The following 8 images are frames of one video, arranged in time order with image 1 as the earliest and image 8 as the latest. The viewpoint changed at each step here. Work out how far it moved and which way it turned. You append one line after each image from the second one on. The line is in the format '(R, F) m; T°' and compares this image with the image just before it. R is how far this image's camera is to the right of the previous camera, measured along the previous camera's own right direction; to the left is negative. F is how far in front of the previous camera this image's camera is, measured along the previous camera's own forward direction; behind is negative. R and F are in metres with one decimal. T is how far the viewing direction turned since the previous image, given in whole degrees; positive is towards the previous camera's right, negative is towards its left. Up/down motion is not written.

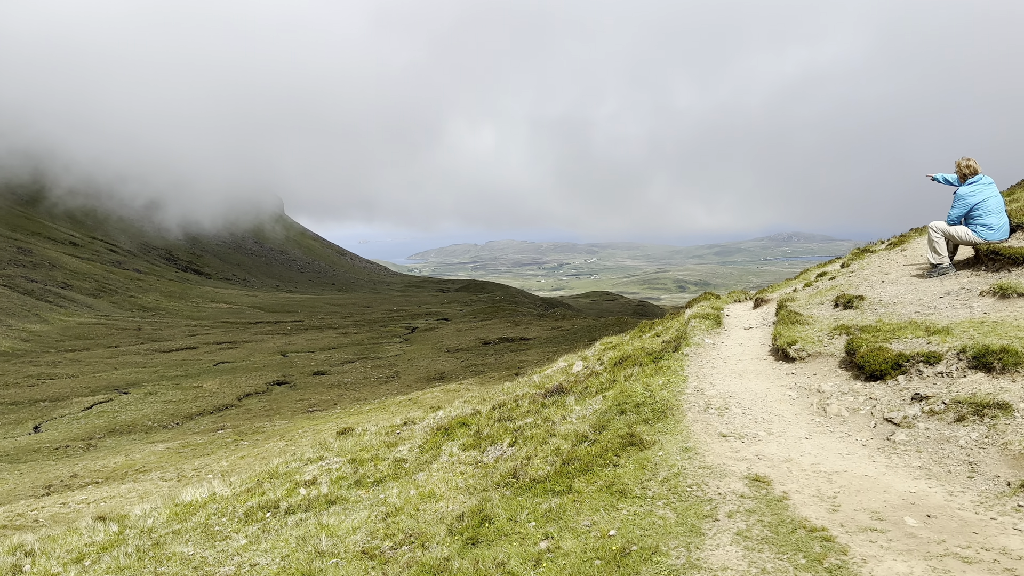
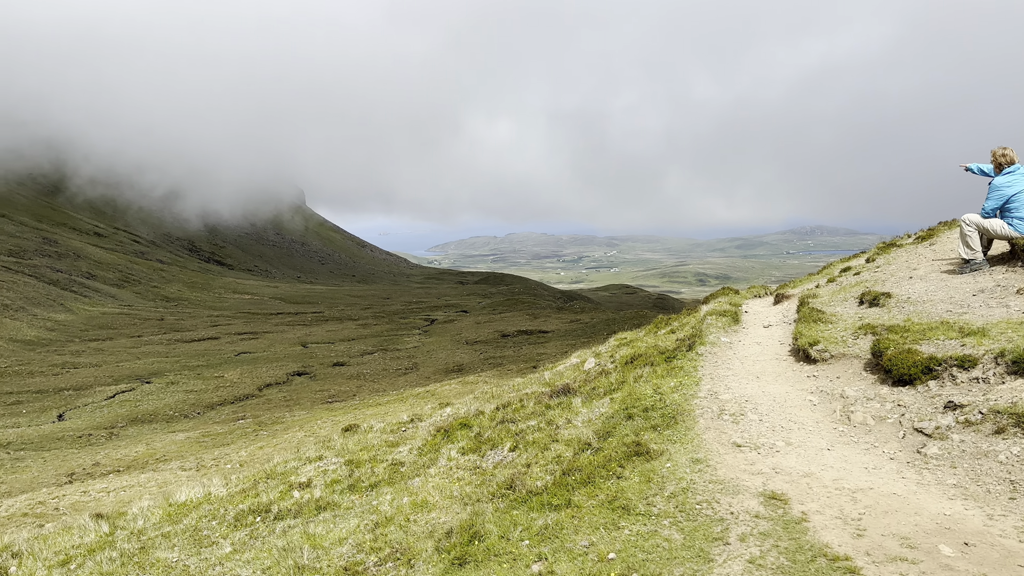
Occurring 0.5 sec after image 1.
(+0.3, +1.0) m; -1°
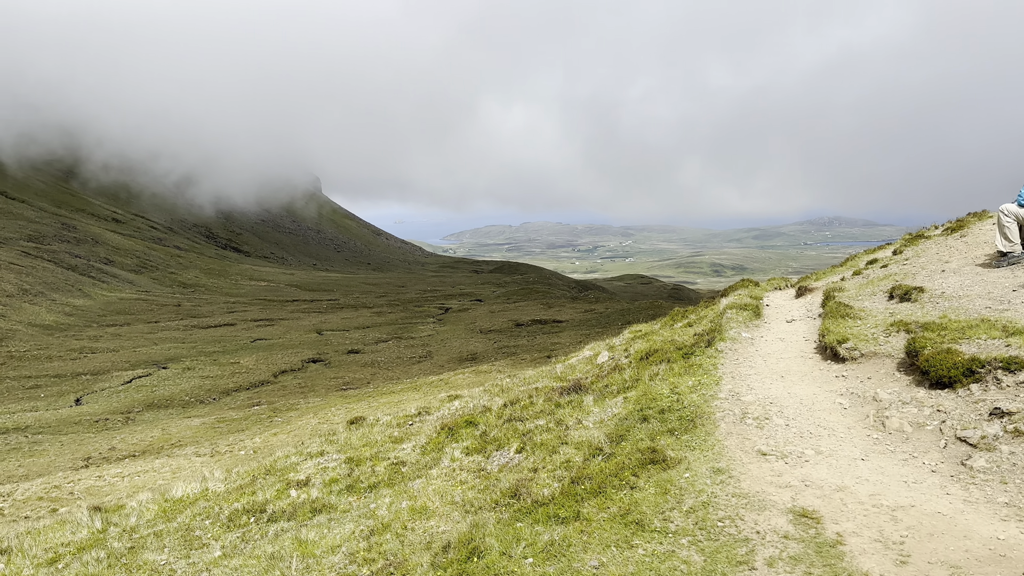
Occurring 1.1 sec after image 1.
(+0.1, +1.0) m; -1°
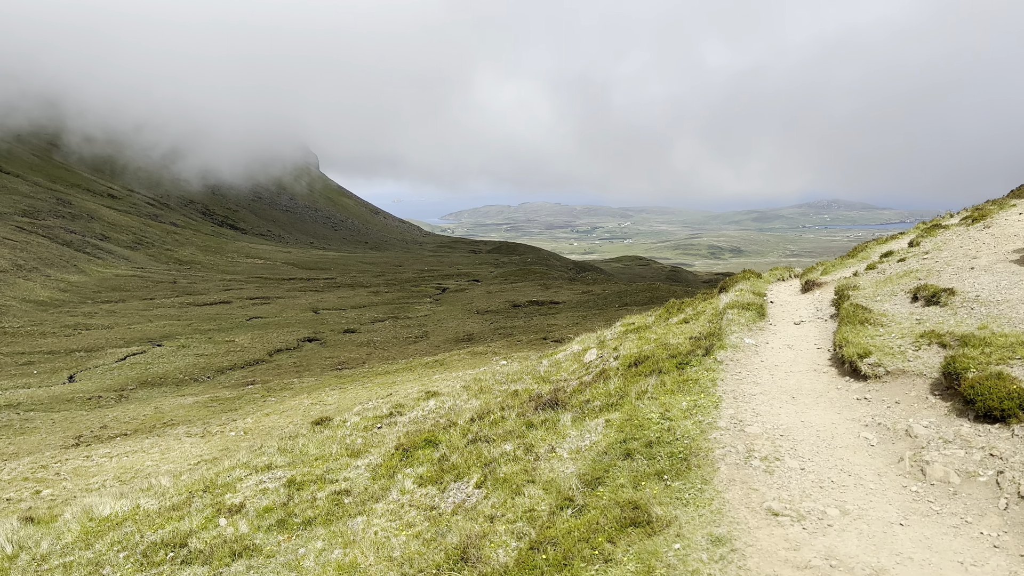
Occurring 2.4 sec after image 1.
(+0.6, +2.4) m; 0°
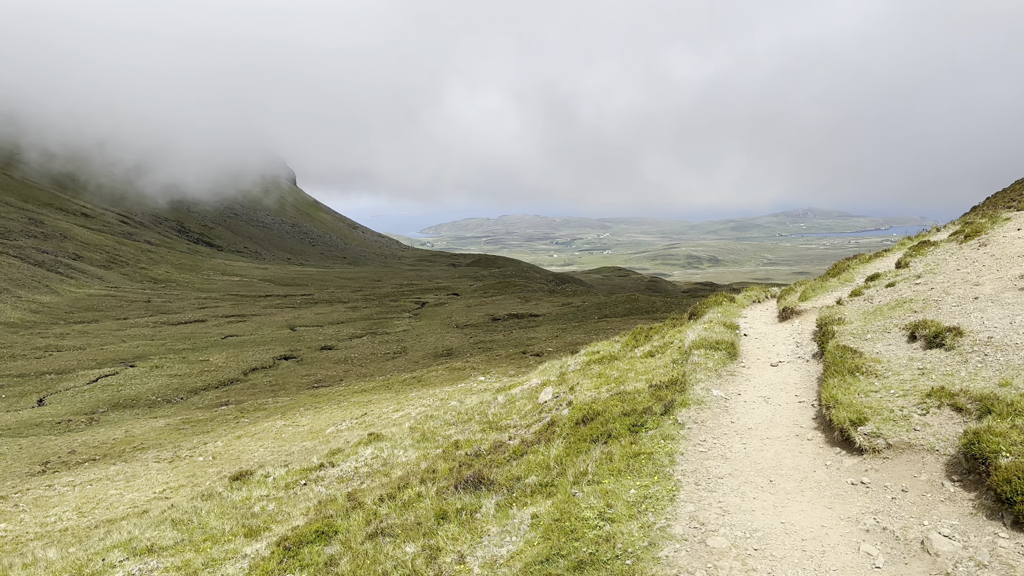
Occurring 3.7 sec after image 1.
(+1.1, +2.9) m; +1°
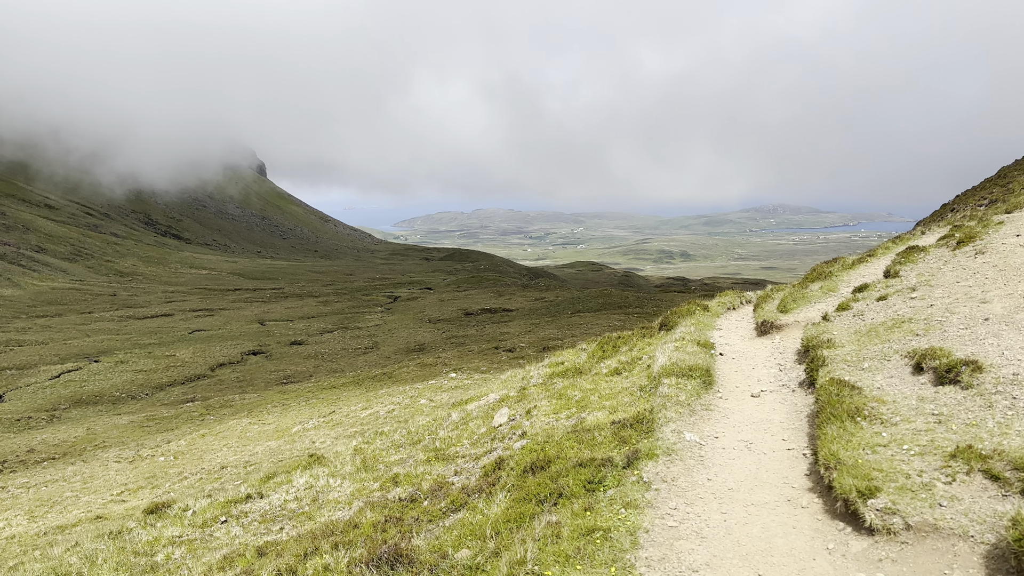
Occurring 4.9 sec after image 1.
(+0.6, +2.4) m; +2°
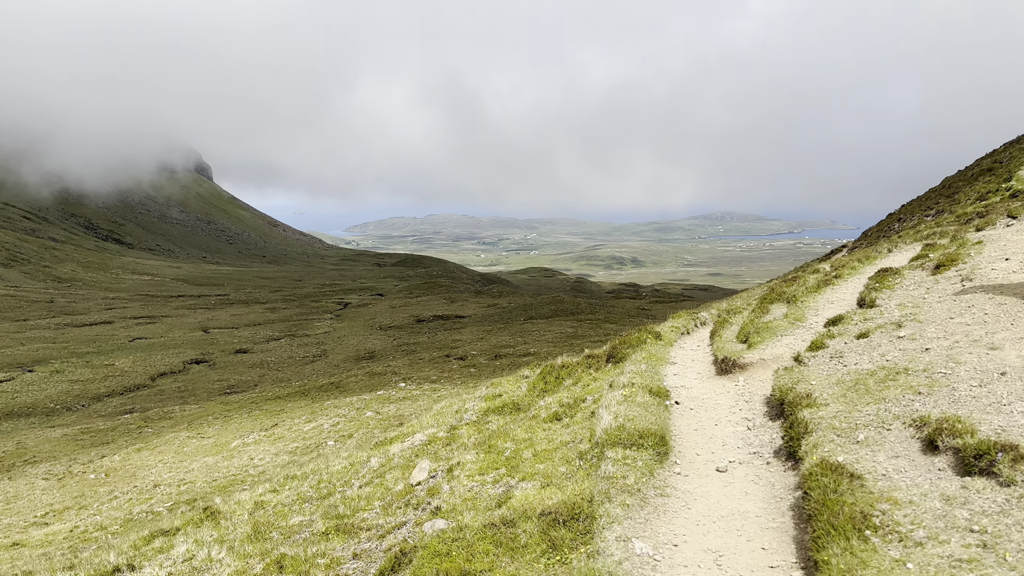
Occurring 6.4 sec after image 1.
(+0.7, +3.1) m; +3°
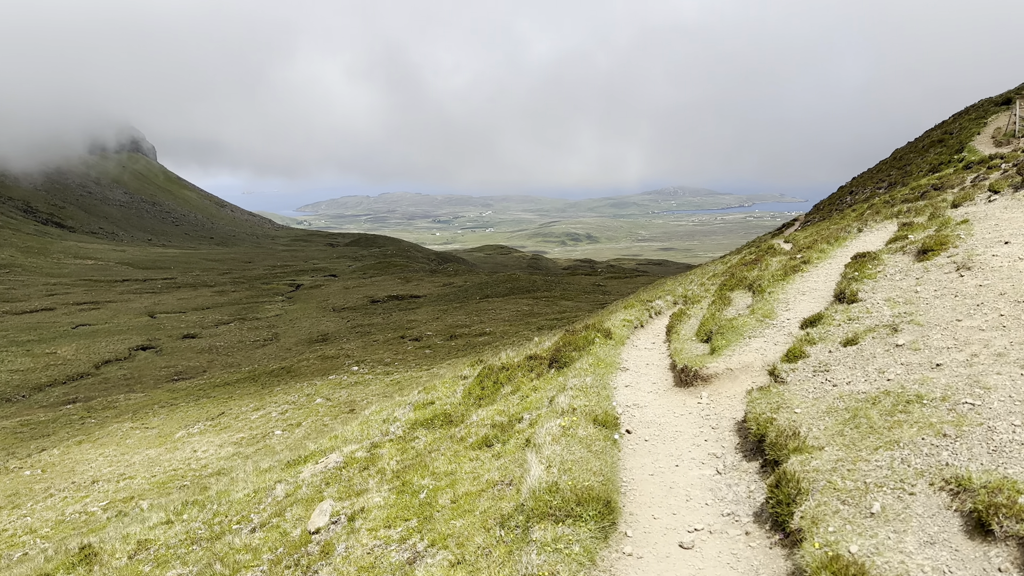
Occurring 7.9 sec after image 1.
(+0.7, +3.1) m; +3°
